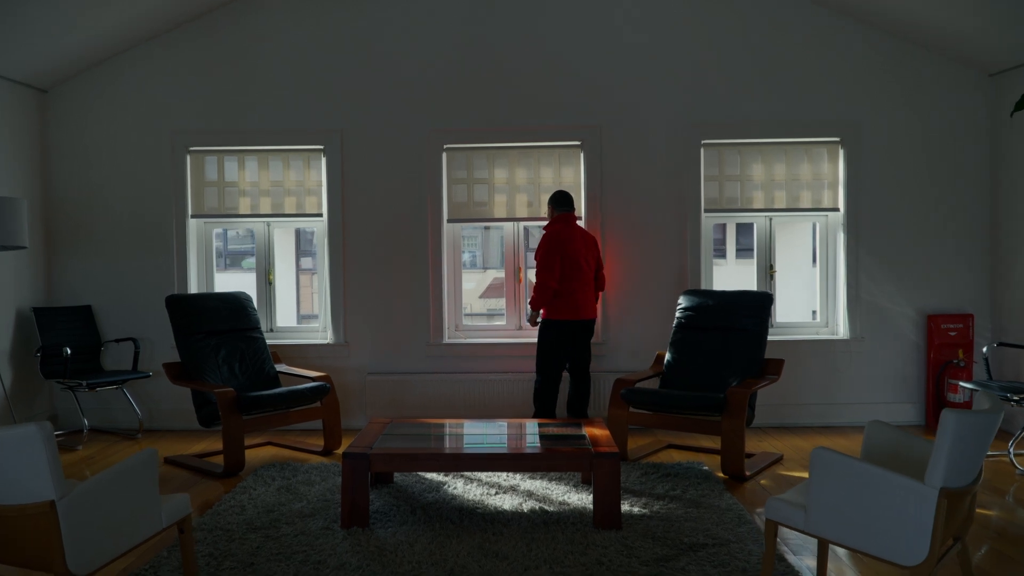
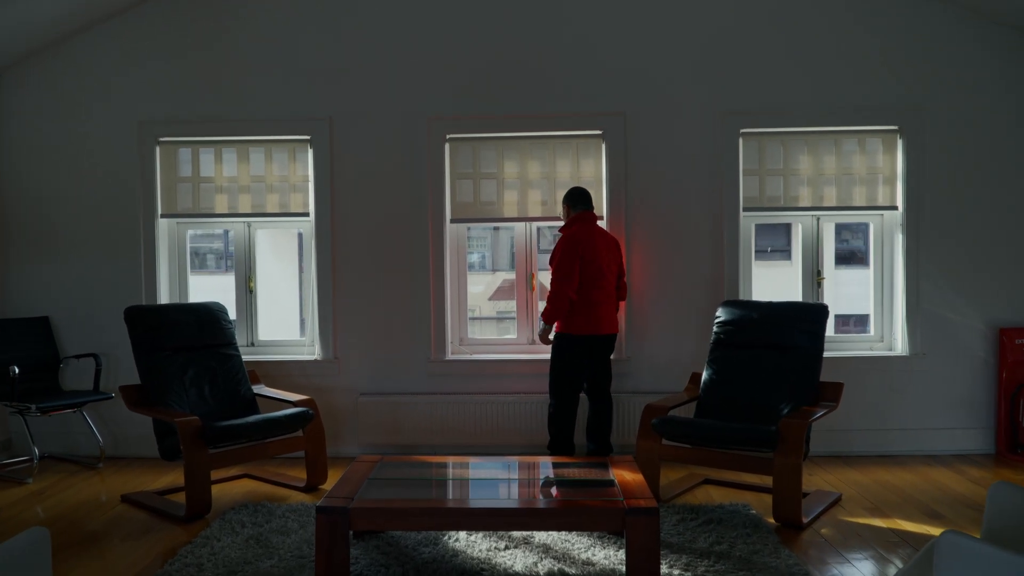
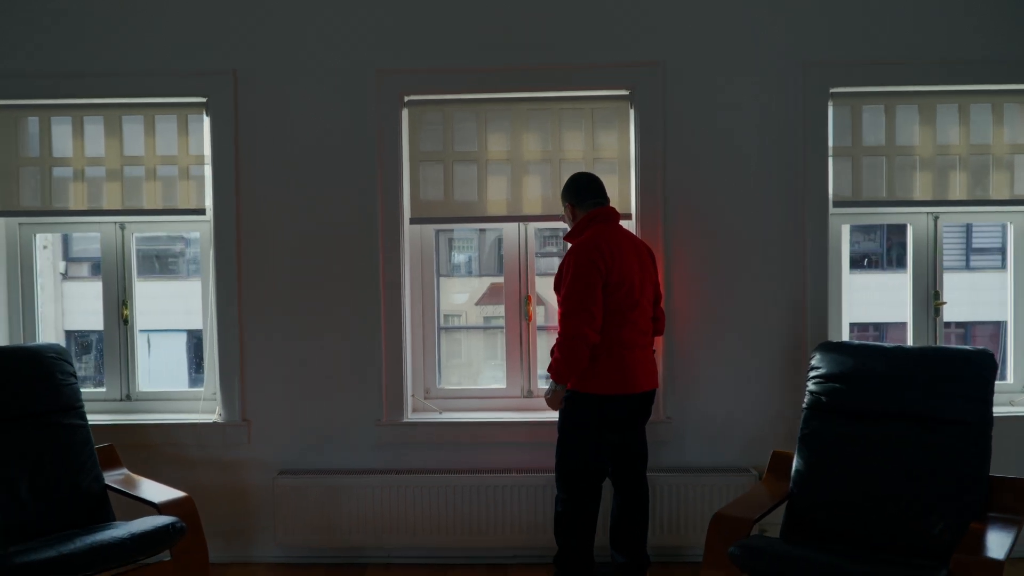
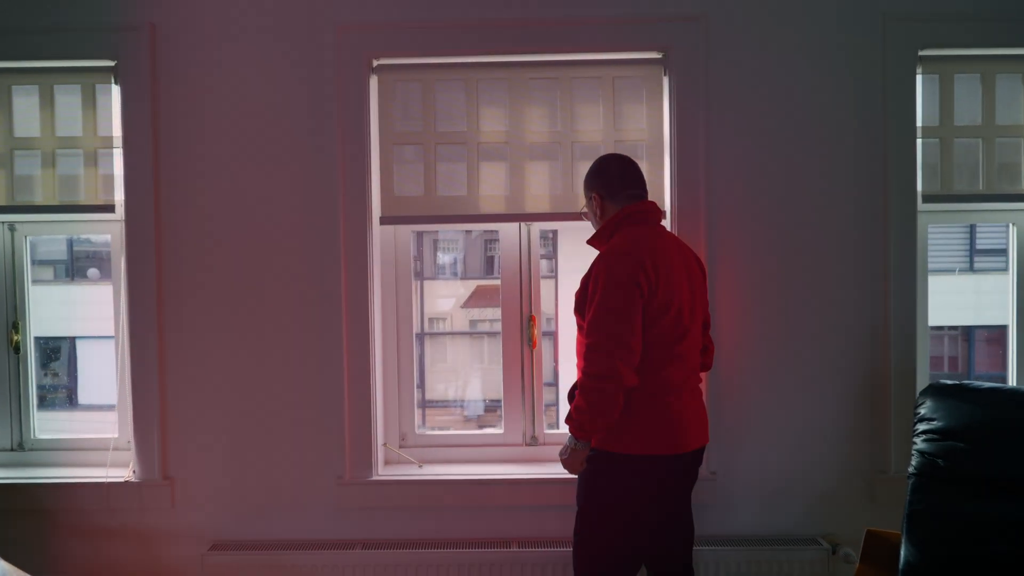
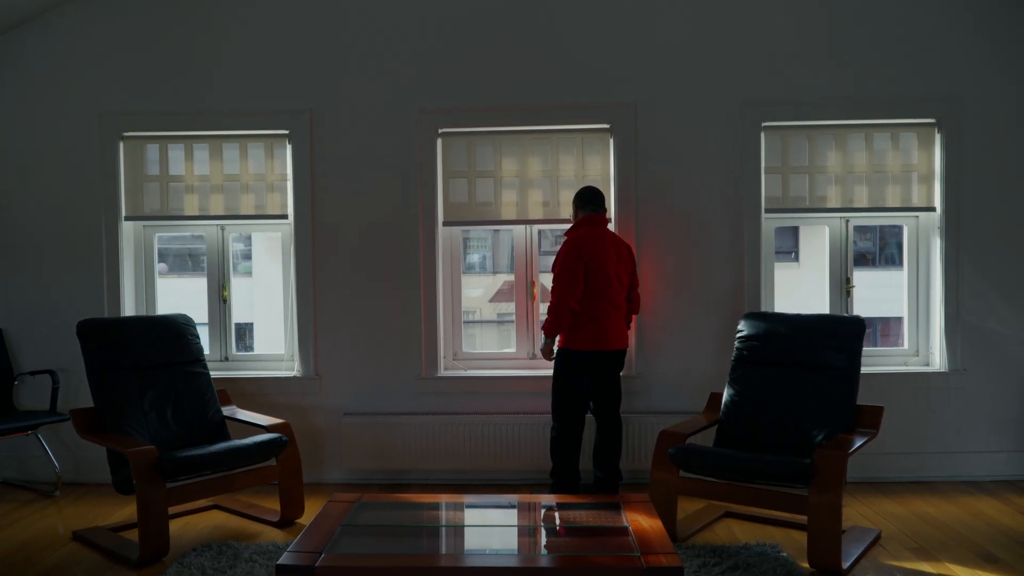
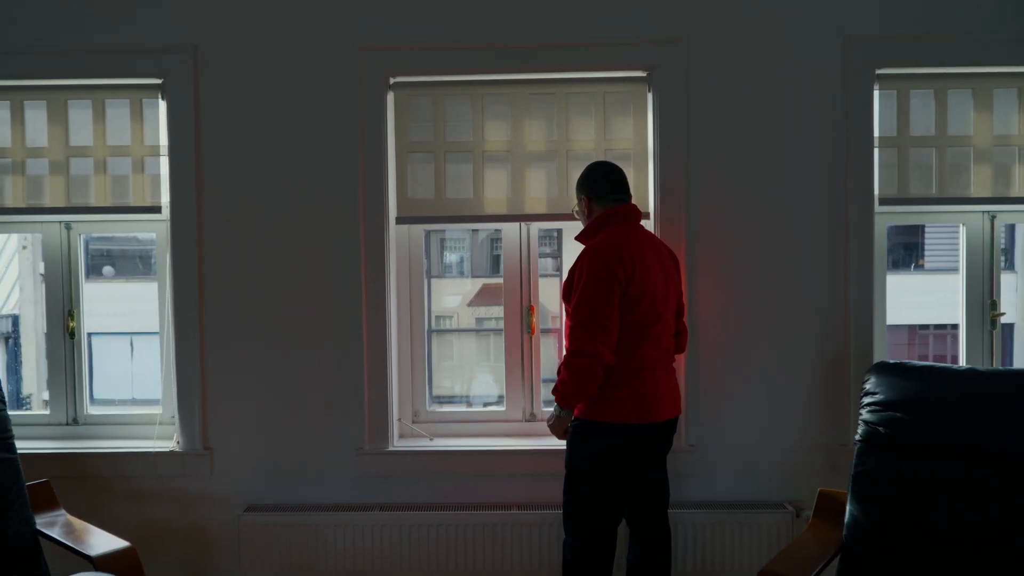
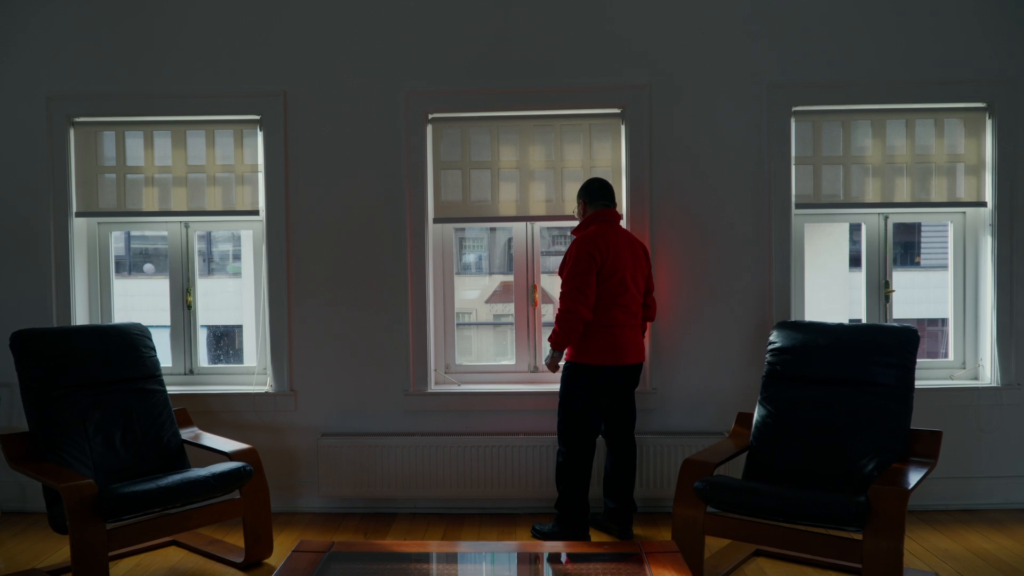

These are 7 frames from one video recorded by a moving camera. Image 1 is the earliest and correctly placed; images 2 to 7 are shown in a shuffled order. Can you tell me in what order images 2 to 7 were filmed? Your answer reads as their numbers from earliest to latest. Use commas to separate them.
2, 5, 7, 3, 6, 4
